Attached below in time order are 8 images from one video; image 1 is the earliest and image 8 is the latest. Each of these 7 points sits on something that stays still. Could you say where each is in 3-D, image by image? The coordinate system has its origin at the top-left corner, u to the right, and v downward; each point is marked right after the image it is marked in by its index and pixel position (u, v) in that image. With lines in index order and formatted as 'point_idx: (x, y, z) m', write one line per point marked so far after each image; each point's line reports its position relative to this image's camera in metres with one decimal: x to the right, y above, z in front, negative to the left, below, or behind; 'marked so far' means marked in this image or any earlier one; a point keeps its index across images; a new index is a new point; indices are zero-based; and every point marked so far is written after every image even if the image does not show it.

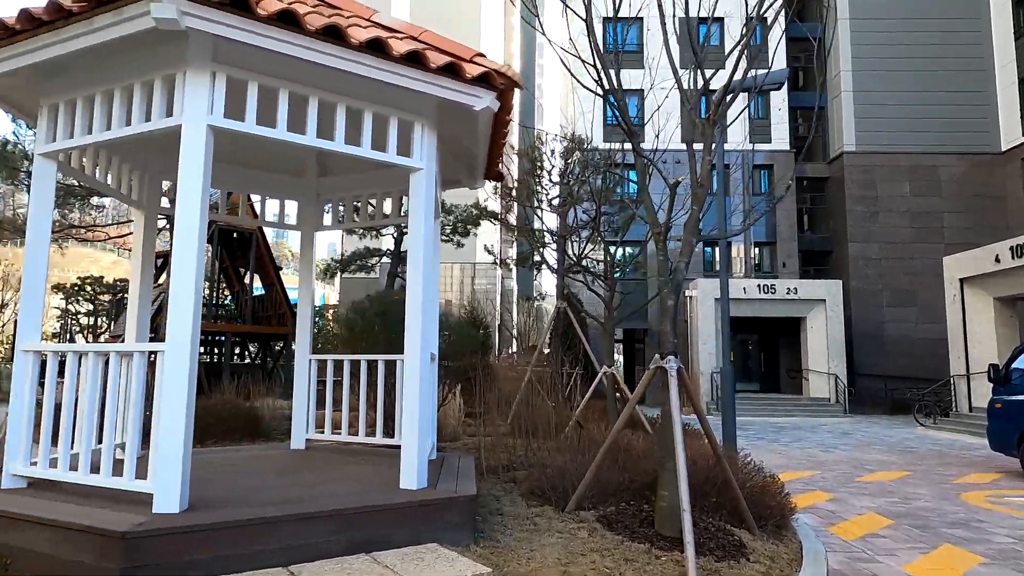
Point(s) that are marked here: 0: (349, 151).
0: (-1.0, +0.8, +4.1) m
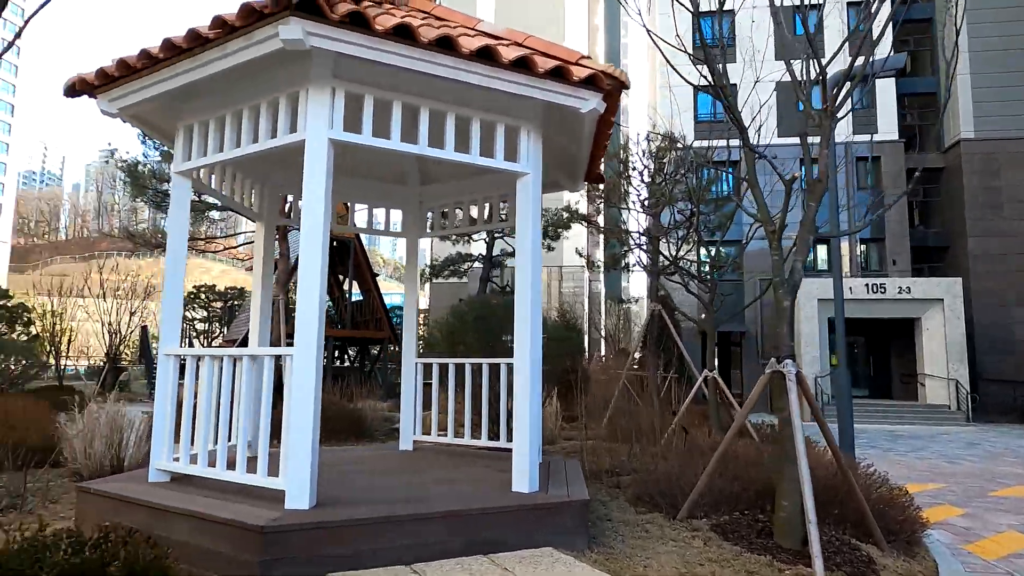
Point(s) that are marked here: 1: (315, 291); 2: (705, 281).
0: (-0.3, +0.8, +4.1) m
1: (-1.1, 0.0, +3.7) m
2: (+3.7, +0.1, +12.8) m
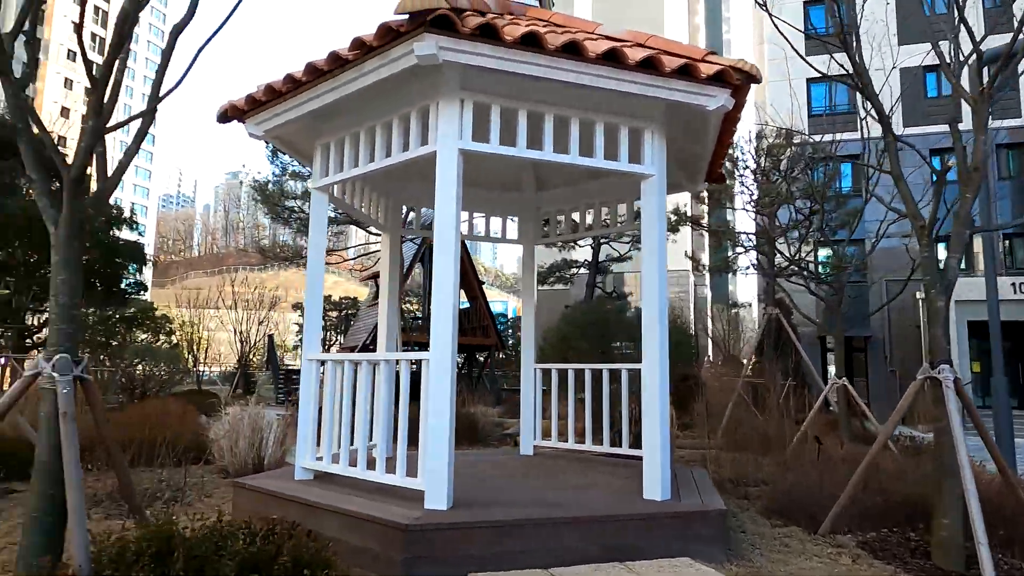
0: (+0.4, +0.8, +4.1) m
1: (-0.4, 0.0, +3.8) m
2: (+5.8, +0.1, +12.0) m
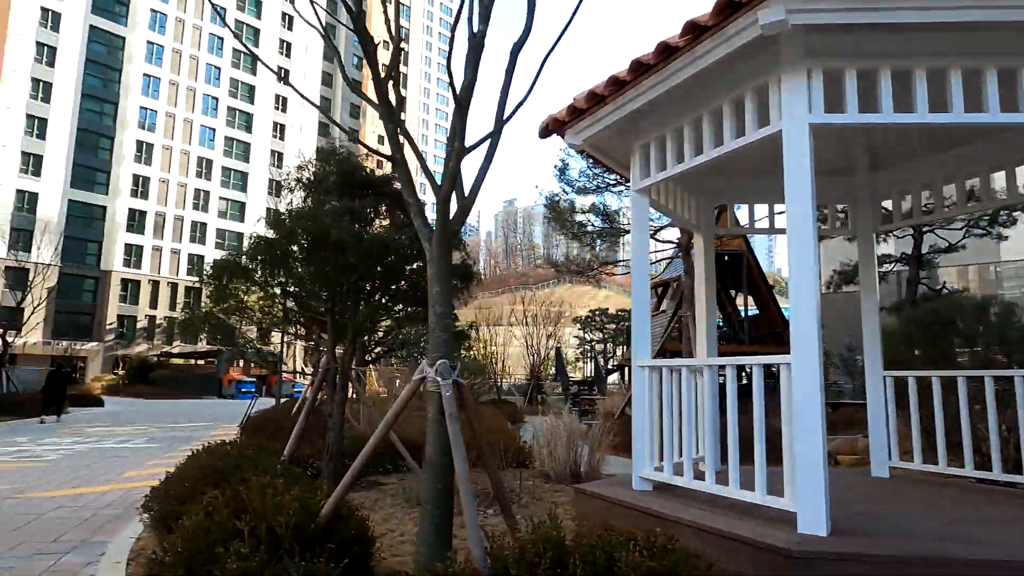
0: (+2.3, +0.9, +3.4) m
1: (+1.5, 0.0, +3.3) m
2: (+10.4, +0.4, +8.5) m
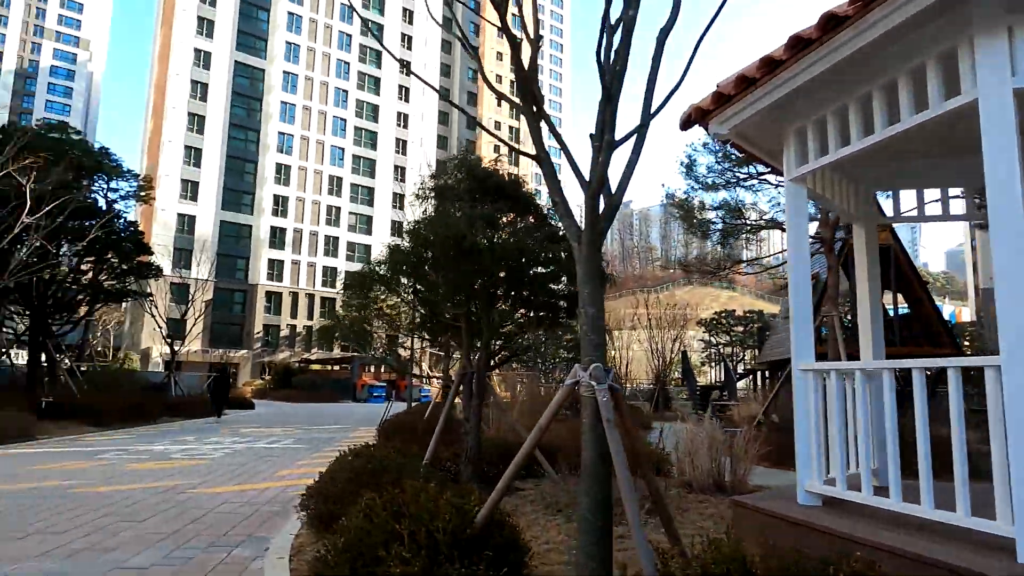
0: (+3.0, +0.9, +2.8) m
1: (+2.2, 0.0, +2.9) m
2: (+11.8, +0.6, +6.5) m
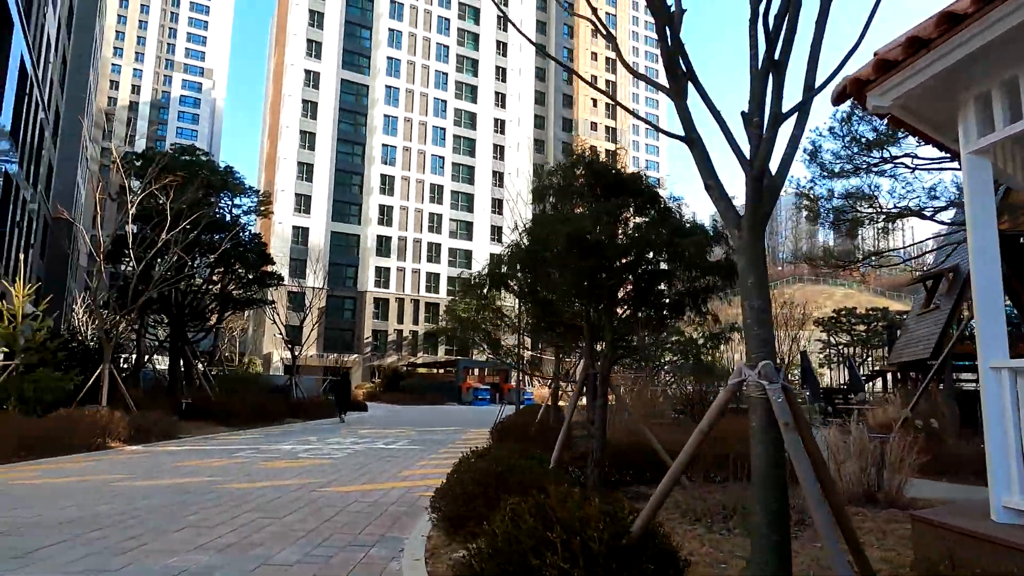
0: (+3.6, +1.0, +2.1) m
1: (+2.8, +0.1, +2.3) m
2: (+12.9, +0.9, +4.5) m
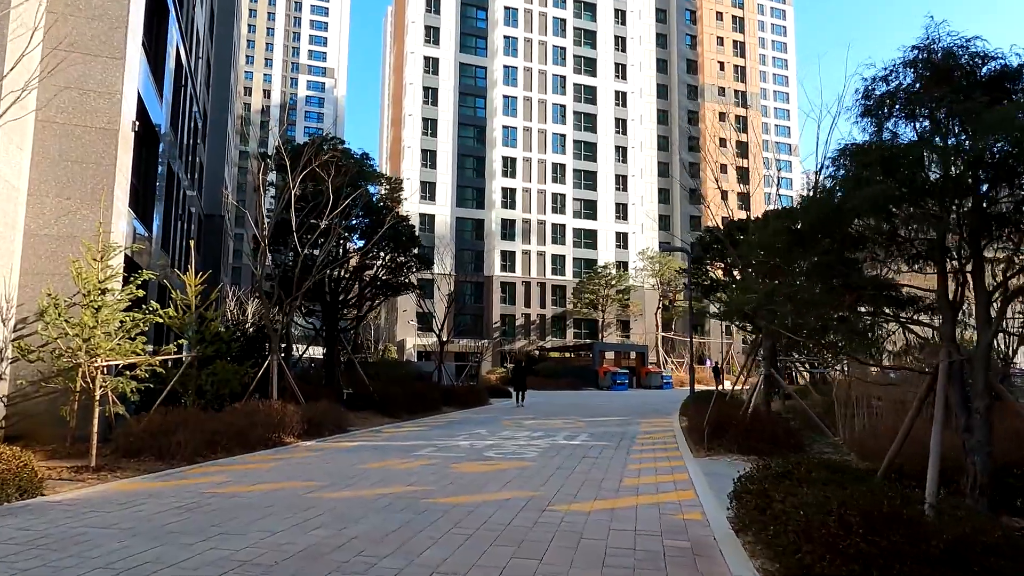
0: (+5.1, +1.3, -0.4) m
1: (+4.4, +0.4, -0.1) m
2: (+14.6, +1.6, +0.4) m
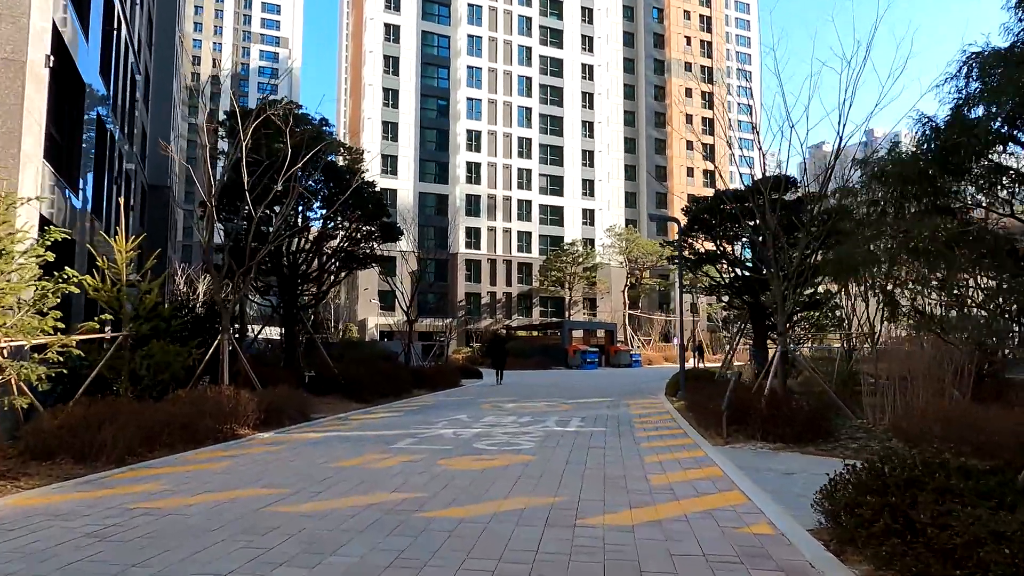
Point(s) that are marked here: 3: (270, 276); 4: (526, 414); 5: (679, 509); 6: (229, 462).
0: (+5.6, +1.5, -1.5) m
1: (+4.9, +0.6, -1.2) m
2: (+15.1, +1.8, -0.2) m
3: (-6.7, +0.3, +18.2) m
4: (+0.3, -2.5, +13.0) m
5: (+1.4, -1.8, +5.4) m
6: (-3.3, -2.0, +7.6) m
